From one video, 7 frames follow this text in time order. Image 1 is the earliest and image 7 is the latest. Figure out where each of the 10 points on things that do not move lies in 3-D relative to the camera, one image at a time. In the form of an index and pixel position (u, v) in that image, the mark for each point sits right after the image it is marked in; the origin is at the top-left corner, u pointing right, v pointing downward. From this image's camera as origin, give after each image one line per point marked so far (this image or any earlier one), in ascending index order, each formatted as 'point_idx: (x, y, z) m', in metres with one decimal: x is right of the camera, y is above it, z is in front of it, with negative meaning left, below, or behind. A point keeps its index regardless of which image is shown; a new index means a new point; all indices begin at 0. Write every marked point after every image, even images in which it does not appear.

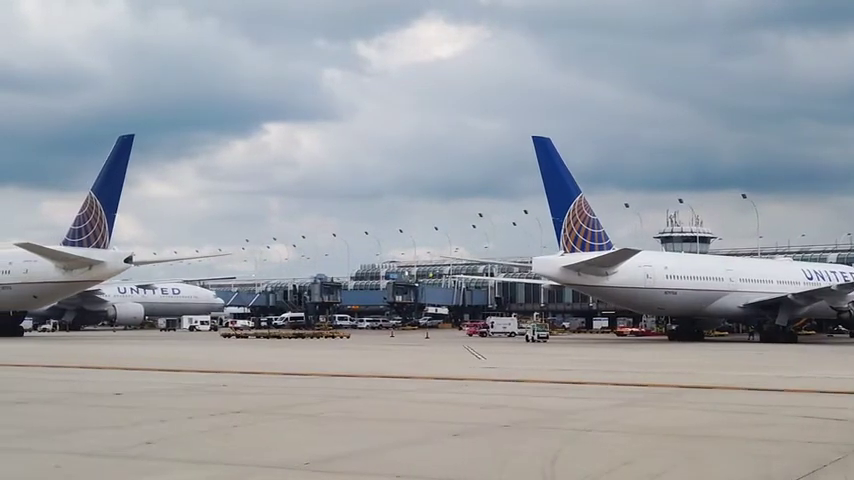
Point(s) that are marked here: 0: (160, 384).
0: (-4.0, -2.2, +14.2) m
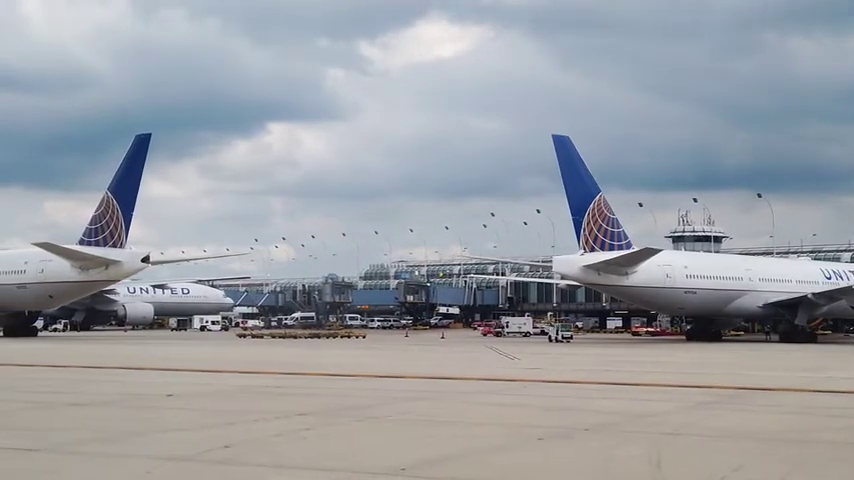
0: (-3.2, -2.1, +13.9) m
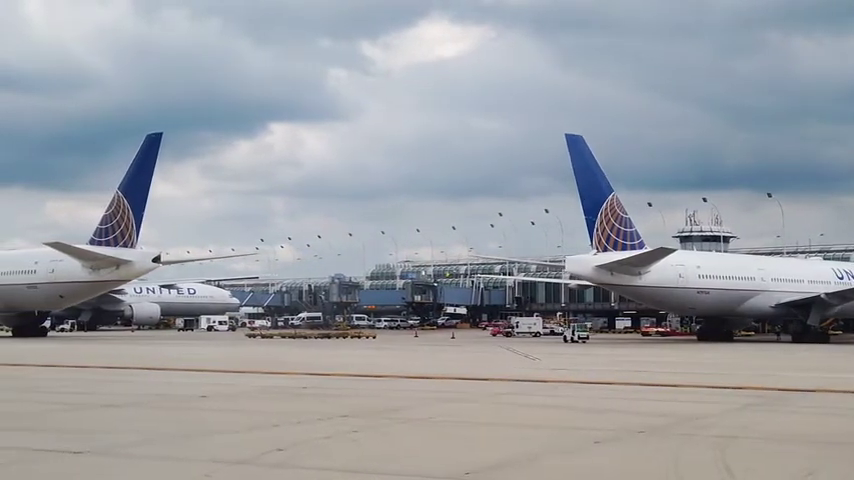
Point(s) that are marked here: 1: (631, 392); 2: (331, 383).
0: (-2.7, -2.1, +13.8) m
1: (+2.9, -2.1, +13.2) m
2: (-1.6, -2.4, +15.6) m
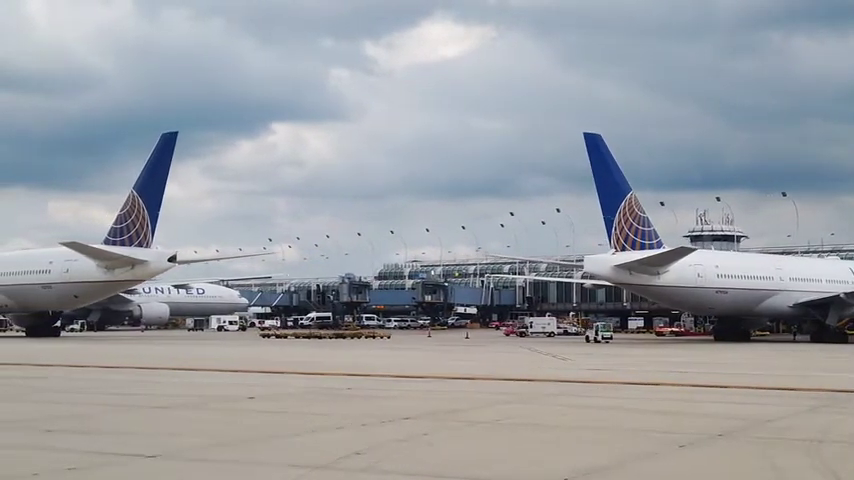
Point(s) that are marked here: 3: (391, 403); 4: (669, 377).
0: (-2.1, -2.1, +13.5) m
1: (+3.5, -2.1, +13.0) m
2: (-0.9, -2.3, +15.3) m
3: (-0.4, -1.9, +11.1) m
4: (+4.9, -2.8, +19.1) m
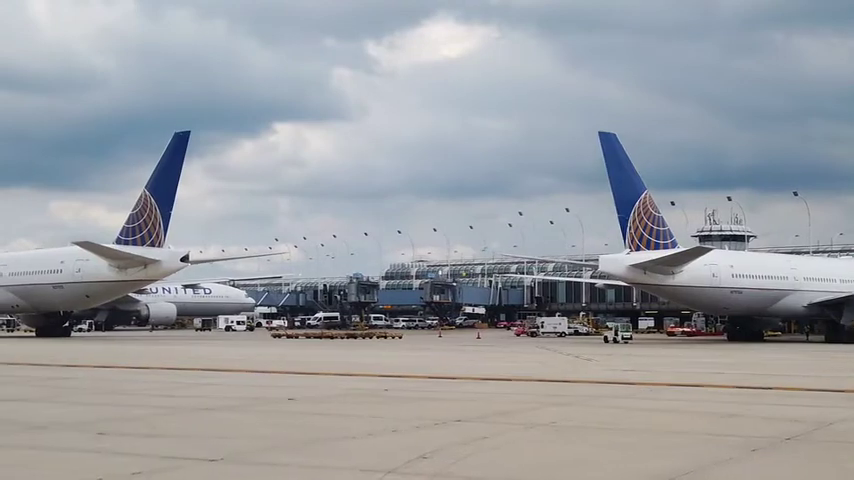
0: (-1.6, -2.1, +13.3) m
1: (+4.1, -2.1, +12.8) m
2: (-0.4, -2.3, +15.2) m
3: (+0.1, -1.9, +11.0) m
4: (+5.5, -2.8, +19.0) m
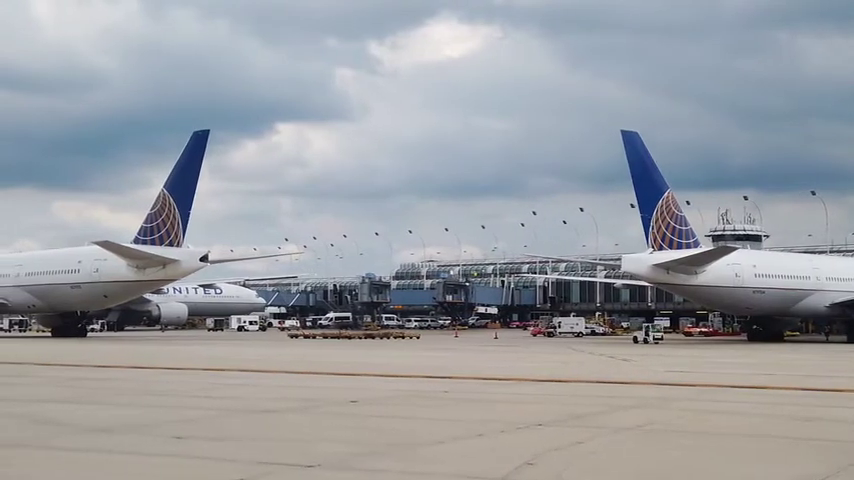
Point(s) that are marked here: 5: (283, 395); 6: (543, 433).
0: (-0.7, -2.1, +13.1) m
1: (+4.9, -2.1, +12.5) m
2: (+0.4, -2.3, +14.9) m
3: (+0.9, -1.9, +10.7) m
4: (+6.3, -2.7, +18.7) m
5: (-2.0, -2.1, +12.7) m
6: (+1.1, -1.8, +8.6) m
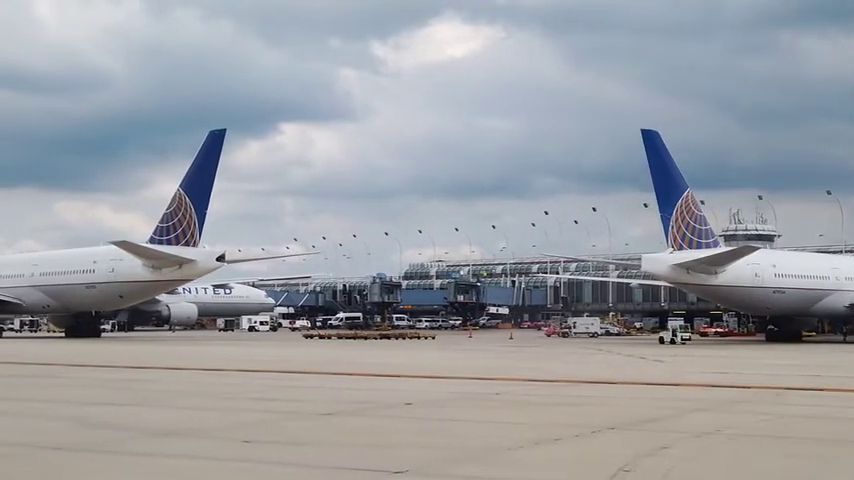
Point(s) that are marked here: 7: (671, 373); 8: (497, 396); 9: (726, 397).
0: (-0.1, -2.1, +12.8) m
1: (+5.5, -2.0, +12.2) m
2: (+1.1, -2.3, +14.6) m
3: (+1.6, -1.9, +10.4) m
4: (+7.0, -2.7, +18.4) m
5: (-1.3, -2.1, +12.5) m
6: (+1.7, -1.7, +8.3) m
7: (+5.1, -2.8, +19.7) m
8: (+0.8, -2.0, +12.4) m
9: (+3.8, -2.0, +12.3) m
